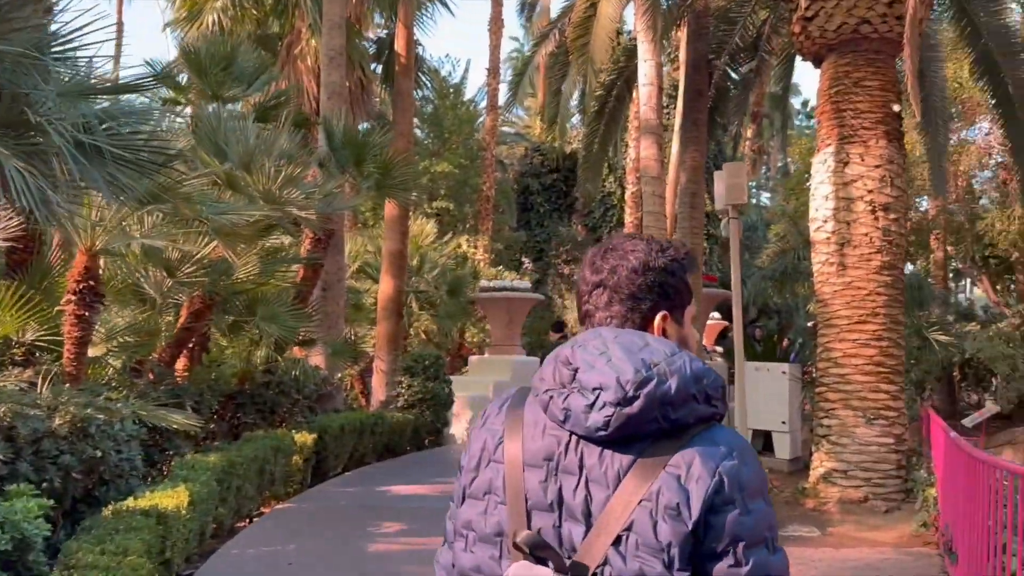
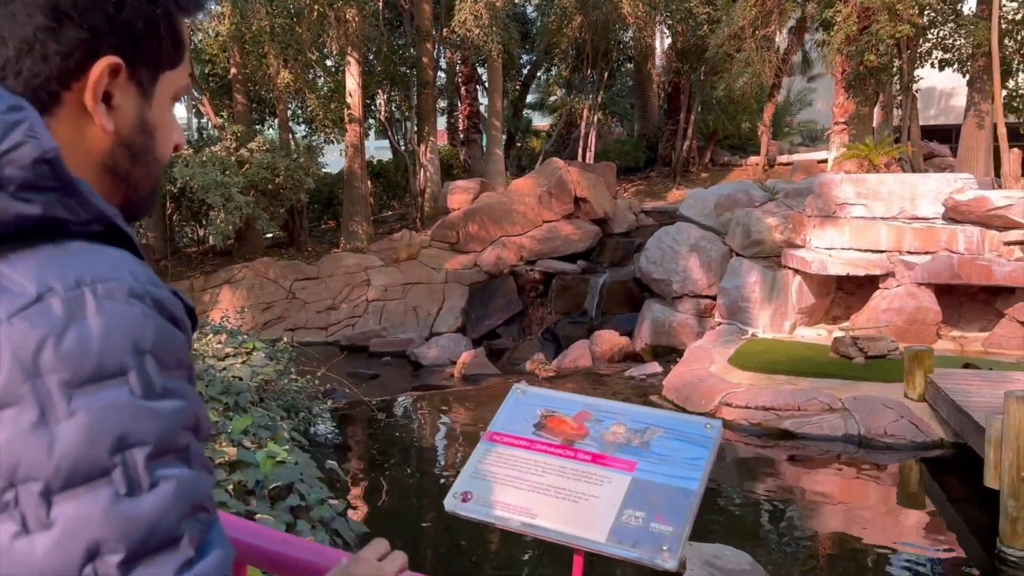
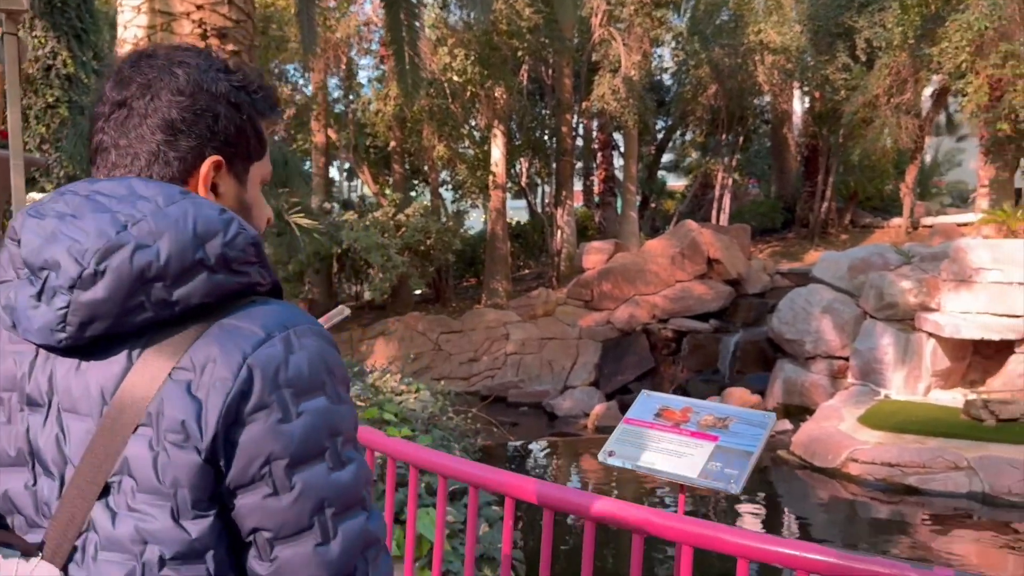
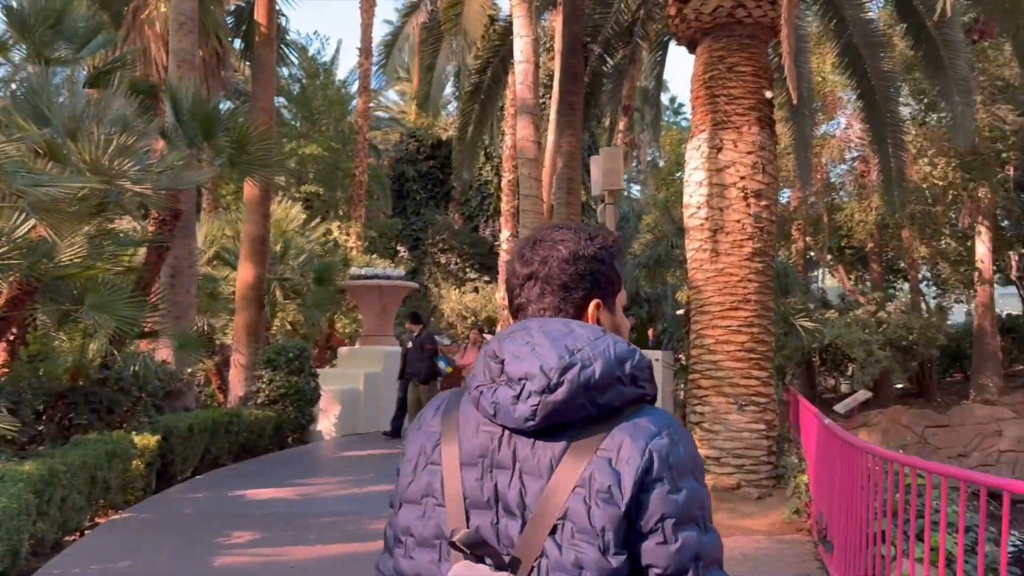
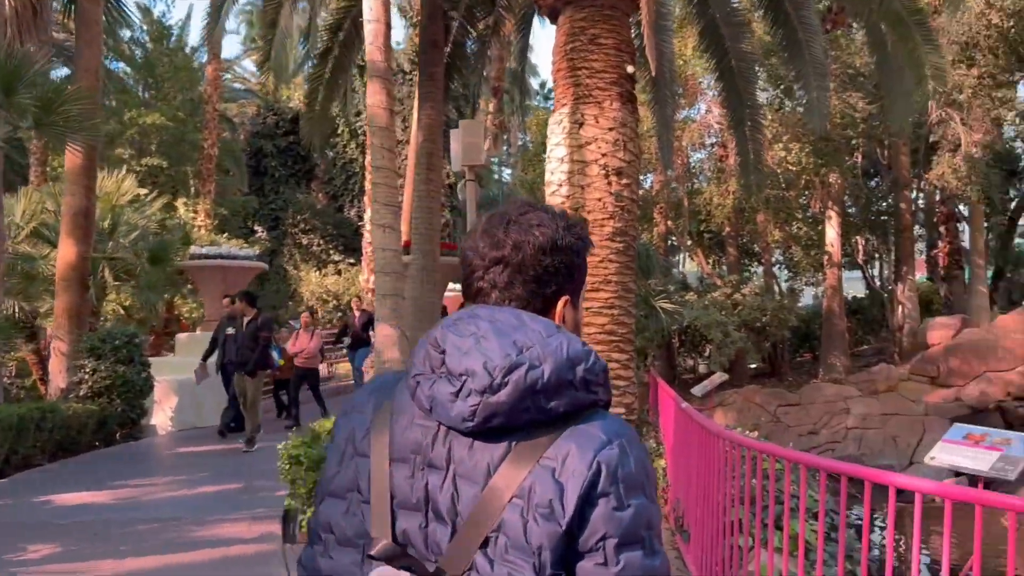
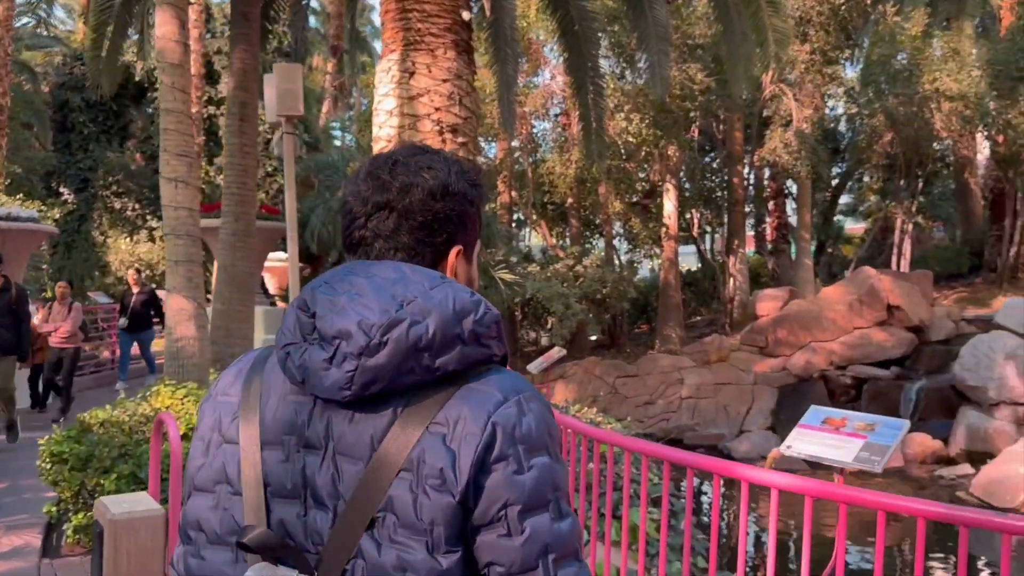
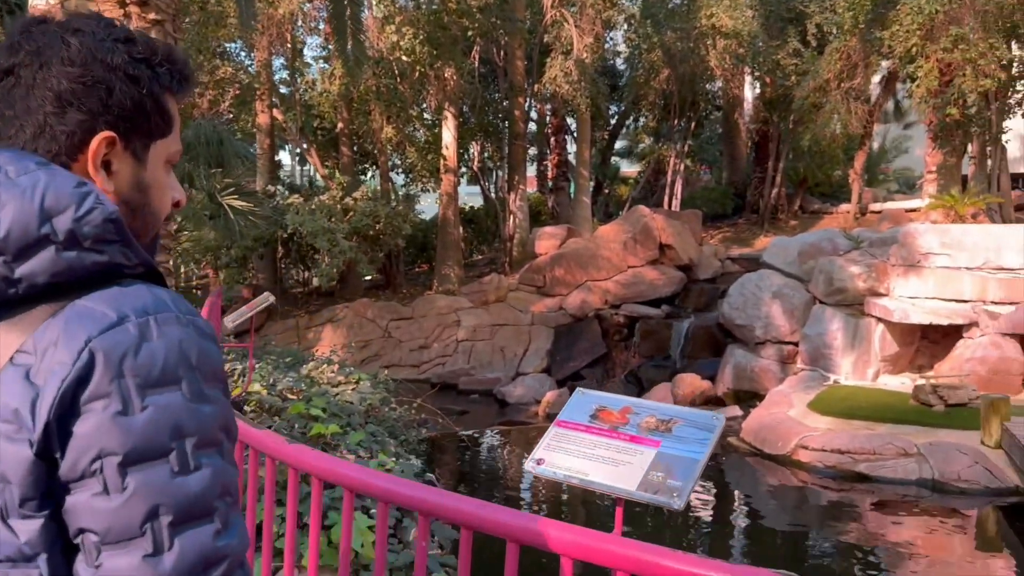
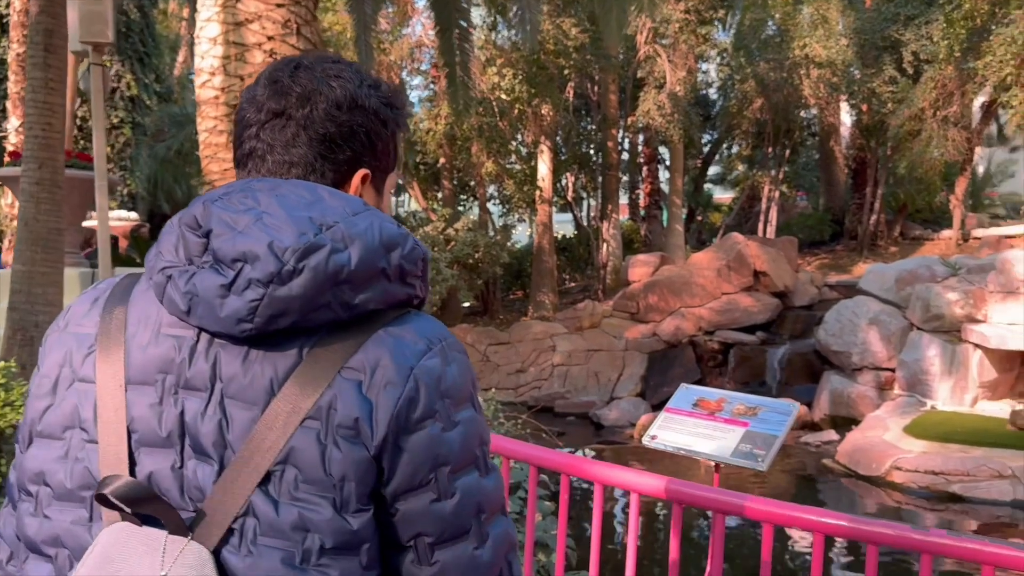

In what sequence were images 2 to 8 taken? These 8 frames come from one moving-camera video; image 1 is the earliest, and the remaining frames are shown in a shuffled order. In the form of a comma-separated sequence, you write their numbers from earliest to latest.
4, 5, 6, 8, 3, 7, 2
